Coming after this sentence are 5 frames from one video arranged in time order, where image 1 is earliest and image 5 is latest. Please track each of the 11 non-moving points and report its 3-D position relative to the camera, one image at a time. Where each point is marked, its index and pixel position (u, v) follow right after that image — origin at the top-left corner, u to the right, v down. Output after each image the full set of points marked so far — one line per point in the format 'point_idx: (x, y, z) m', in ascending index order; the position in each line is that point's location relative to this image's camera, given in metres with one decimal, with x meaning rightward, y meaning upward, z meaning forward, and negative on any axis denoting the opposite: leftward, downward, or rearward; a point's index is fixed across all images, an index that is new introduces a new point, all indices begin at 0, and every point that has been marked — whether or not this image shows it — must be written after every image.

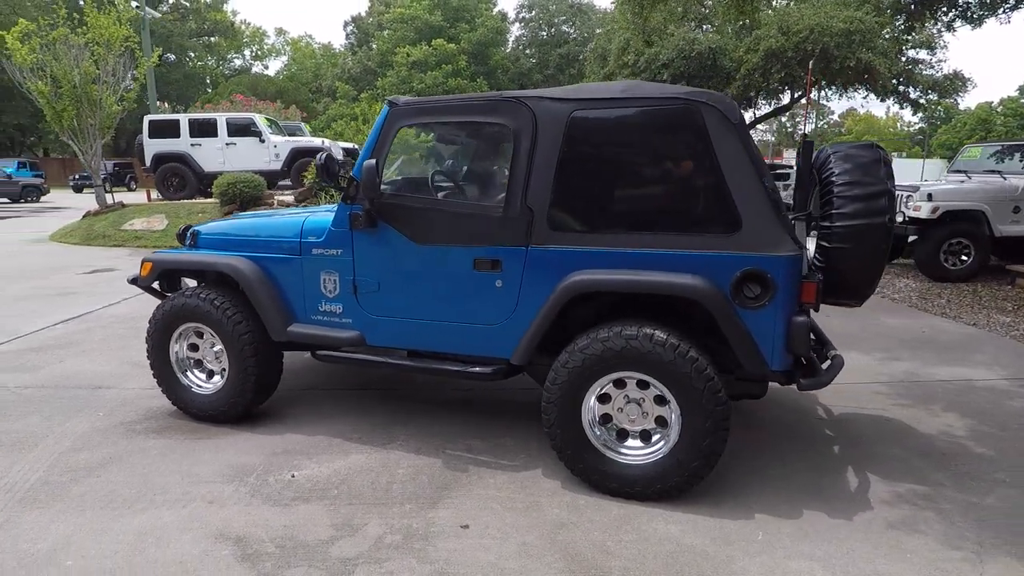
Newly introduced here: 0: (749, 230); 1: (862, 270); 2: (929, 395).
0: (+1.3, +0.3, +3.1) m
1: (+2.1, +0.1, +3.4) m
2: (+3.5, -0.9, +4.8) m
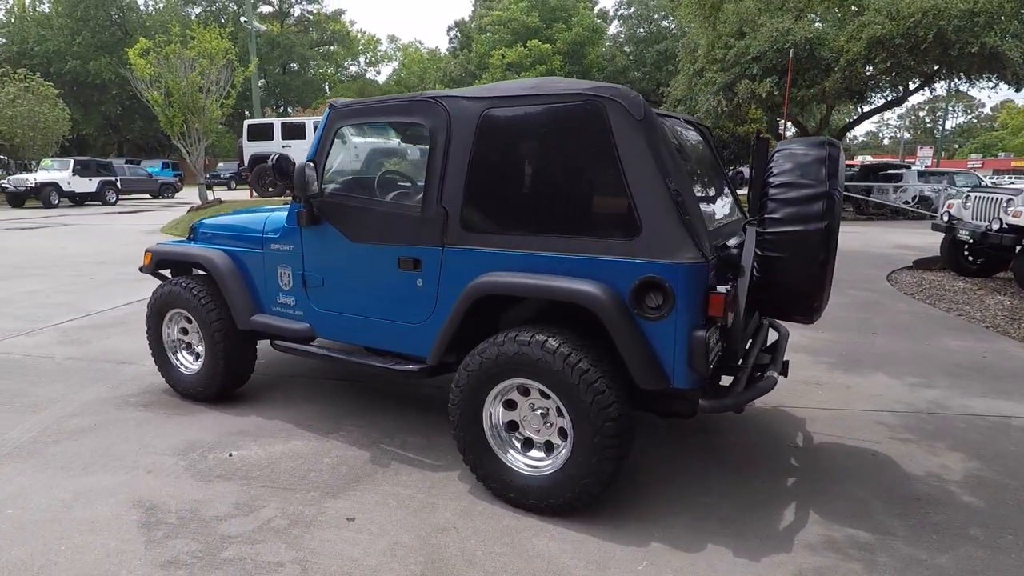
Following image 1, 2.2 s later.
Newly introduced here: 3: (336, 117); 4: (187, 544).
0: (+0.7, +0.3, +2.9) m
1: (+1.5, 0.0, +3.0) m
2: (+3.2, -1.1, +4.2) m
3: (-1.2, +1.2, +3.8) m
4: (-1.7, -1.3, +2.9) m
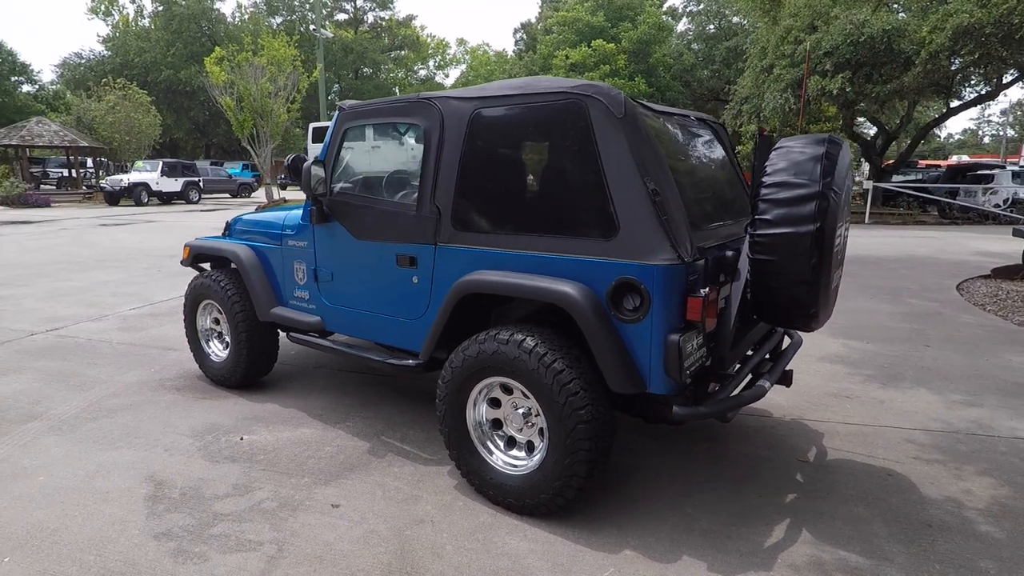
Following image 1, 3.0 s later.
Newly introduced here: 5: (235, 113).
0: (+0.6, +0.3, +2.8) m
1: (+1.4, 0.0, +2.9) m
2: (+3.1, -1.1, +3.8) m
3: (-1.2, +1.2, +4.0) m
4: (-1.8, -1.3, +3.1) m
5: (-8.0, +5.1, +16.4) m
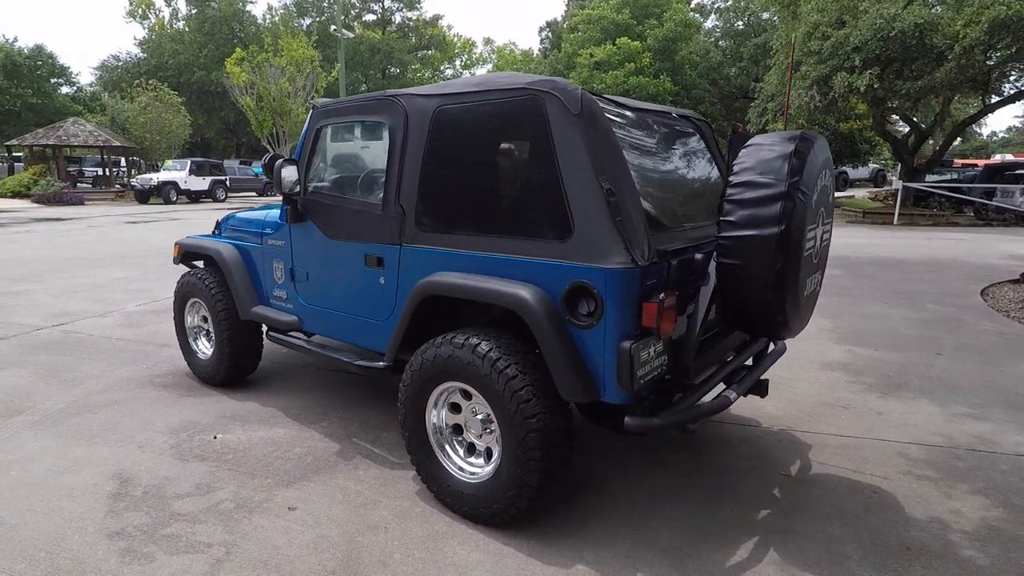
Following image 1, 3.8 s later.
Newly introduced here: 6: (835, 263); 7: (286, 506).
0: (+0.3, +0.2, +2.7) m
1: (+1.2, 0.0, +2.7) m
2: (+2.9, -1.2, +3.6) m
3: (-1.3, +1.2, +4.0) m
4: (-2.0, -1.3, +3.1) m
5: (-7.6, +5.1, +16.6) m
6: (+6.3, +0.5, +11.0) m
7: (-1.3, -1.2, +3.2) m
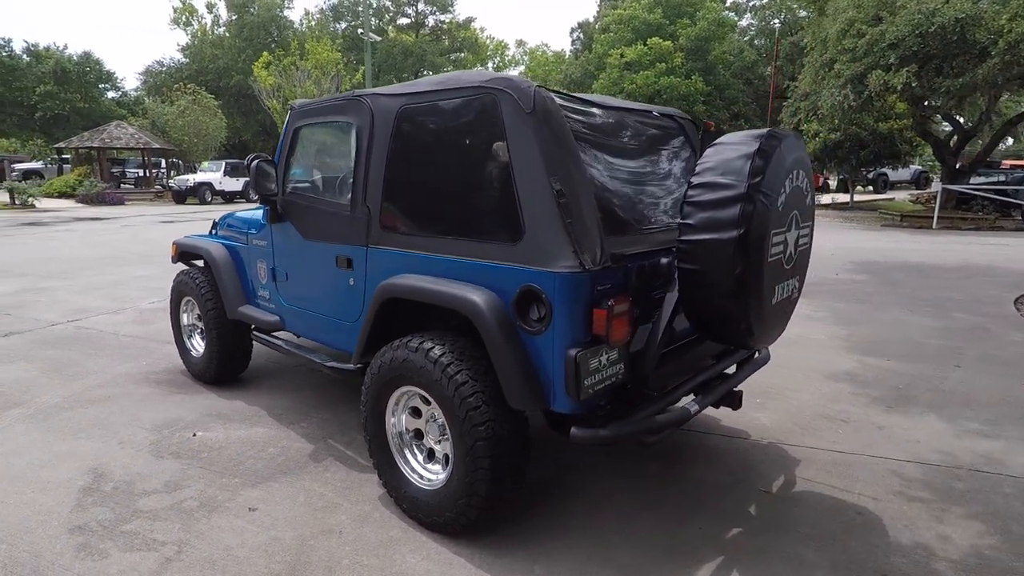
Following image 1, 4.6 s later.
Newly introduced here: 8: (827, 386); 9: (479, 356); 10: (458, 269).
0: (+0.1, +0.2, +2.6) m
1: (+0.9, -0.1, +2.6) m
2: (+2.7, -1.2, +3.3) m
3: (-1.5, +1.2, +4.0) m
4: (-2.3, -1.3, +3.2) m
5: (-6.9, +5.2, +17.0) m
6: (+6.5, +0.4, +10.5) m
7: (-1.5, -1.2, +3.2) m
8: (+2.8, -0.9, +5.1) m
9: (-0.2, -0.3, +2.8) m
10: (-0.3, +0.1, +2.9) m
